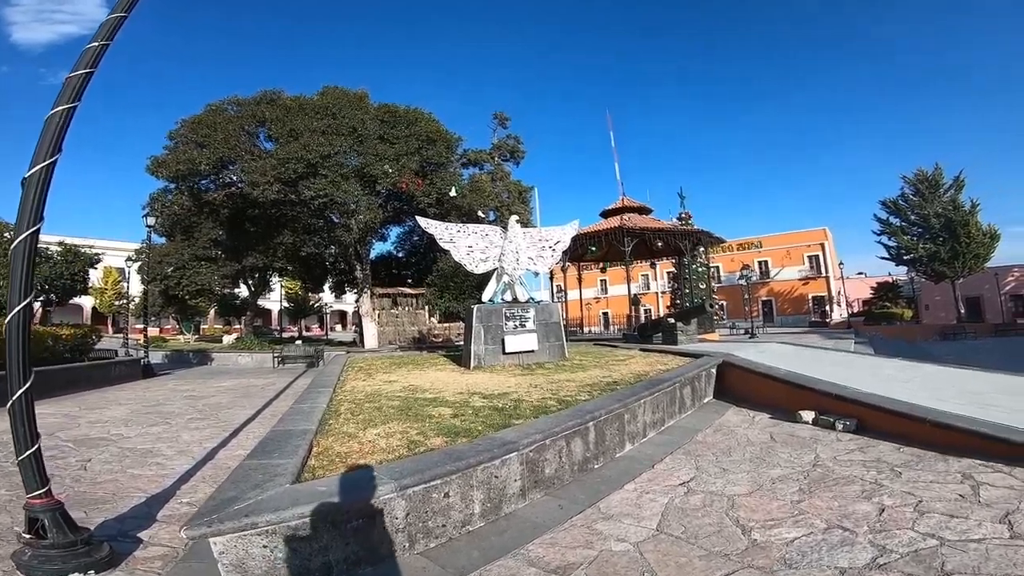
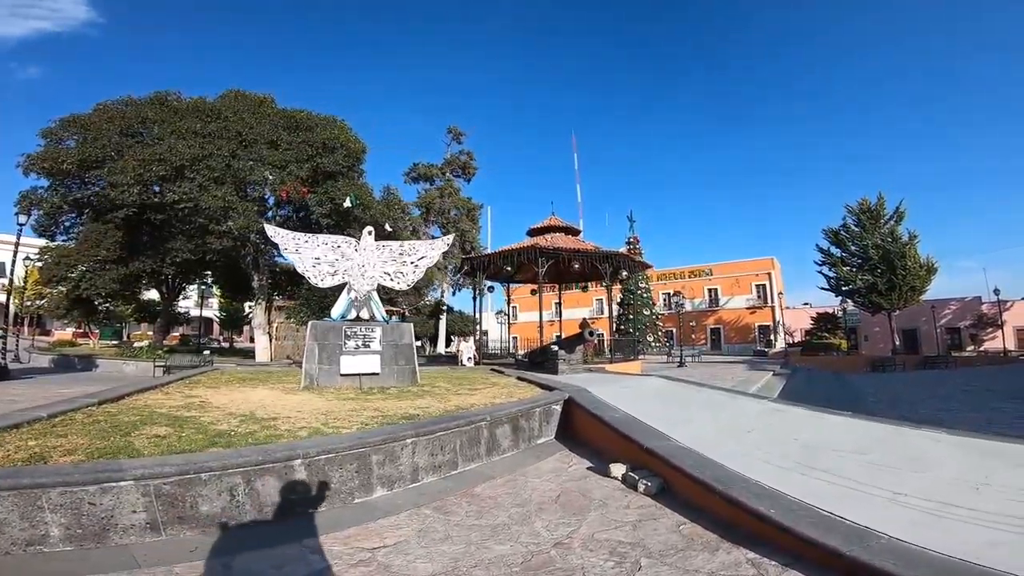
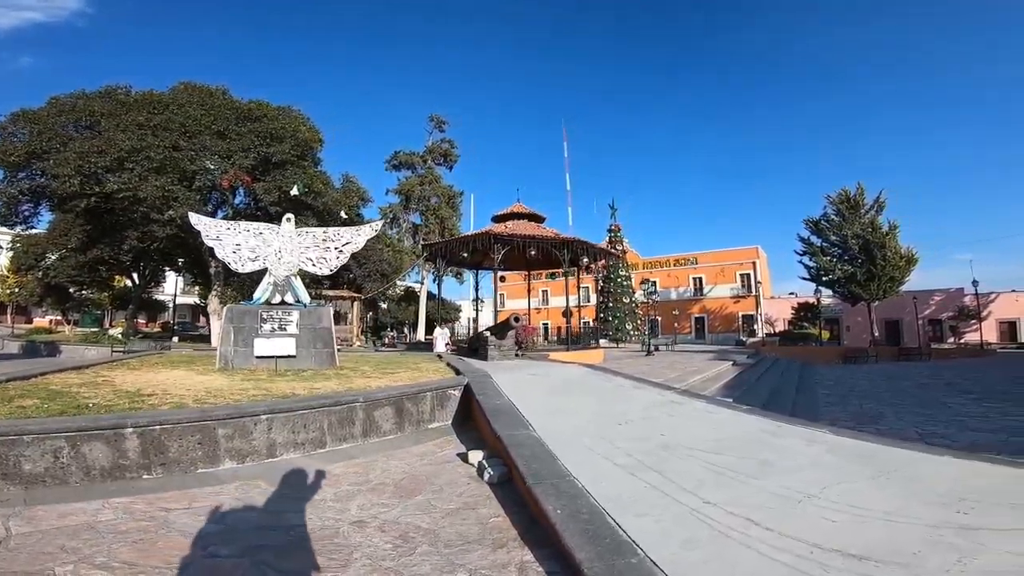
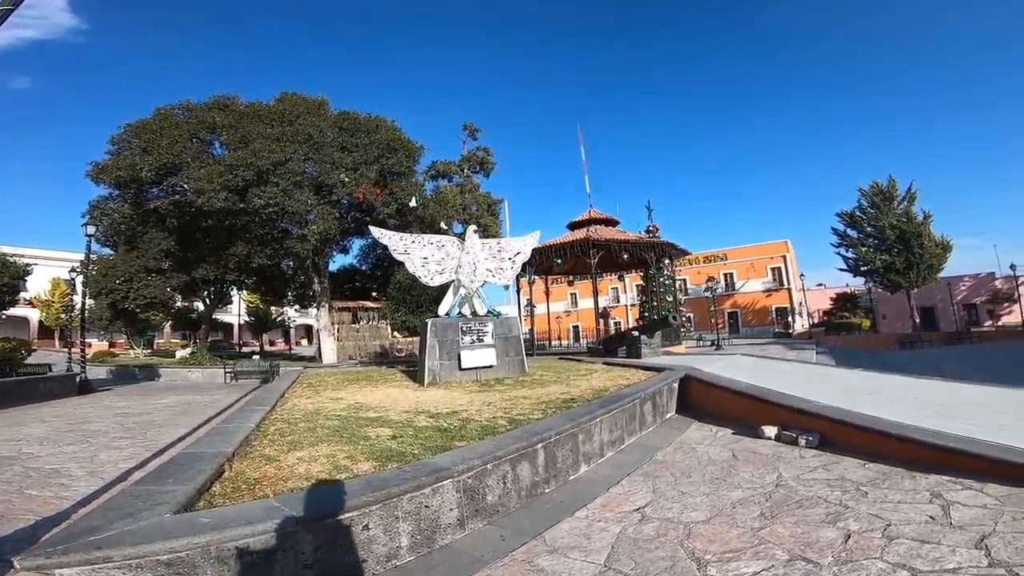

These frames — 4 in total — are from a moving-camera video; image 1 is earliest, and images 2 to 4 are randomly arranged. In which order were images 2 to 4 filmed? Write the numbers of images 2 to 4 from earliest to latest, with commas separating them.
4, 2, 3
